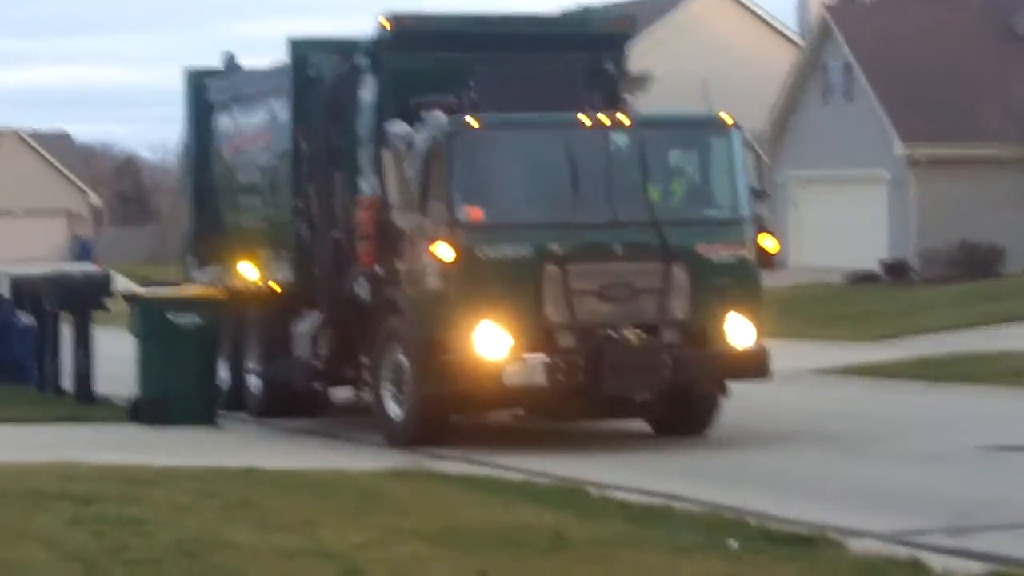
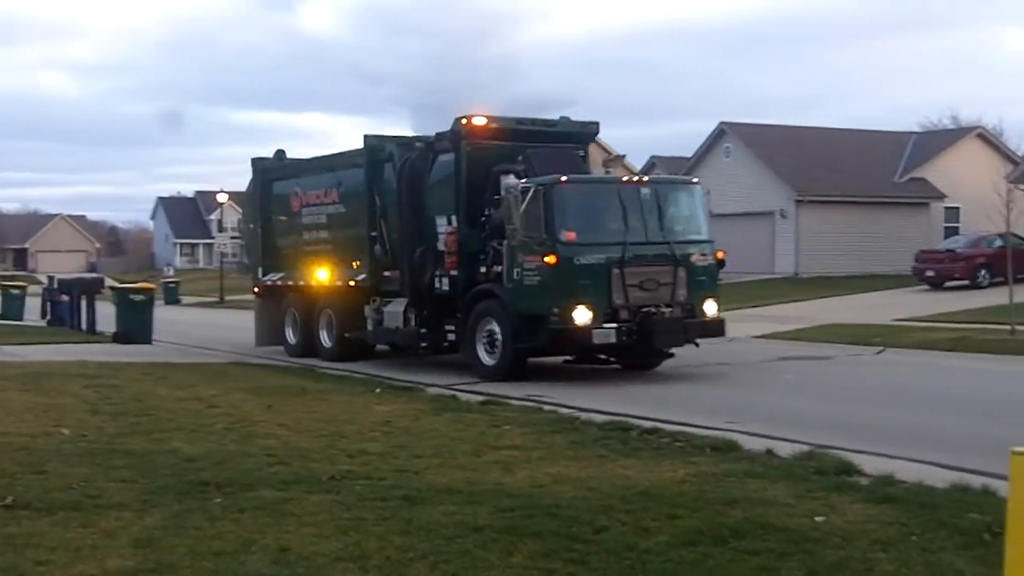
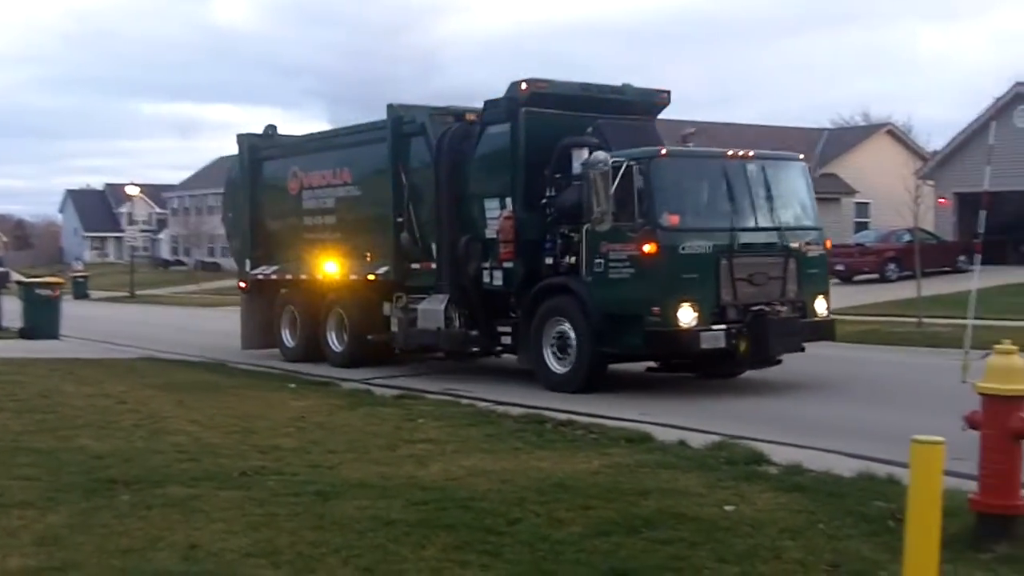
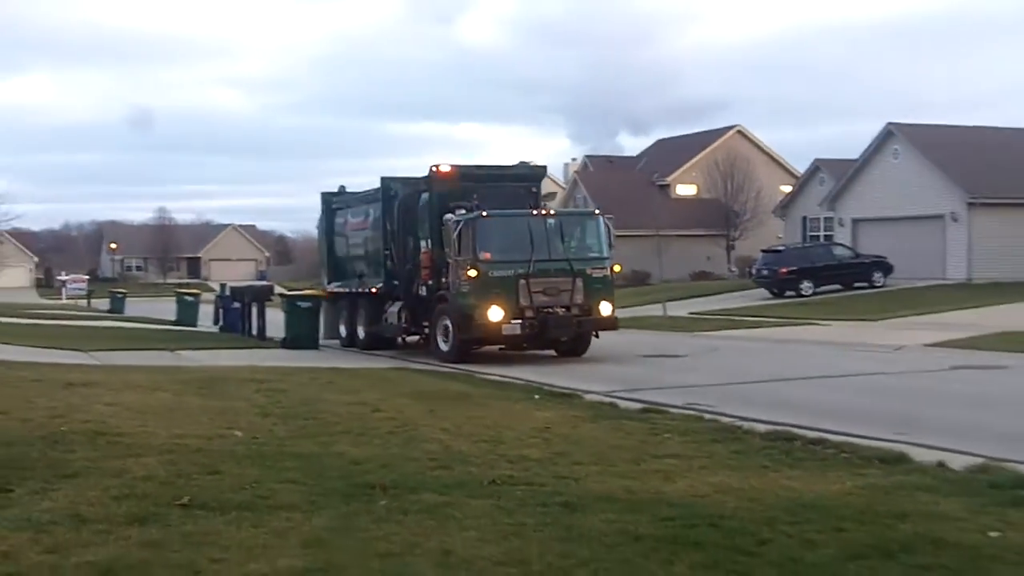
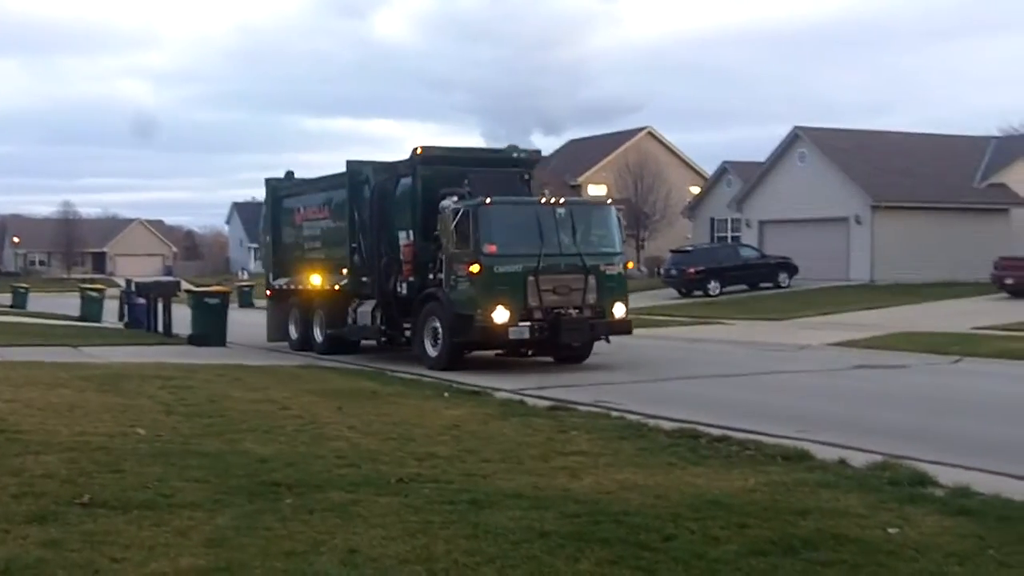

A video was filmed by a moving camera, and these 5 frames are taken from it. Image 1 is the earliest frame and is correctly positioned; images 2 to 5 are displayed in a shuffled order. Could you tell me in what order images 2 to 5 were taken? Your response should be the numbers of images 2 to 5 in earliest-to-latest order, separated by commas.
4, 5, 2, 3
